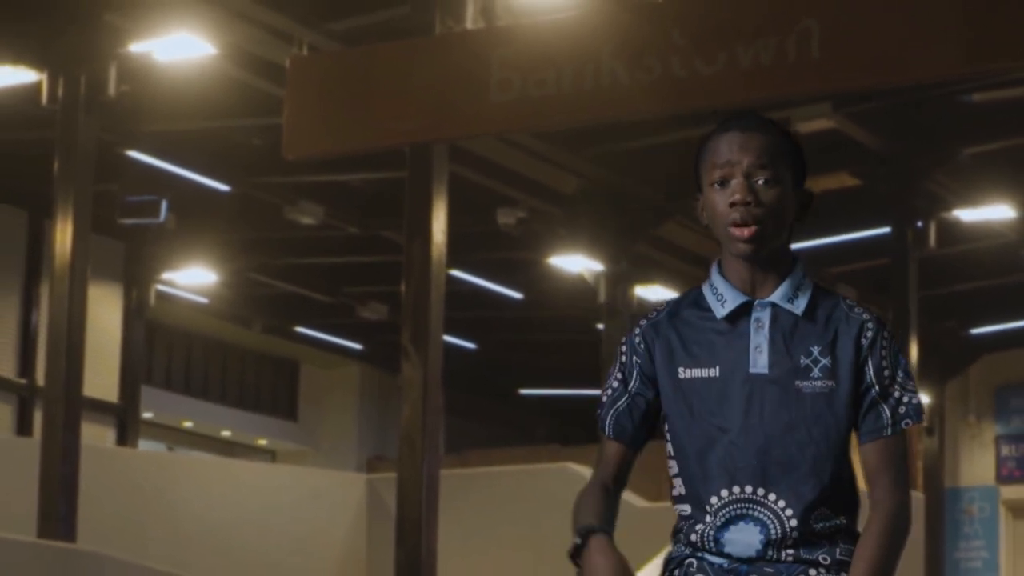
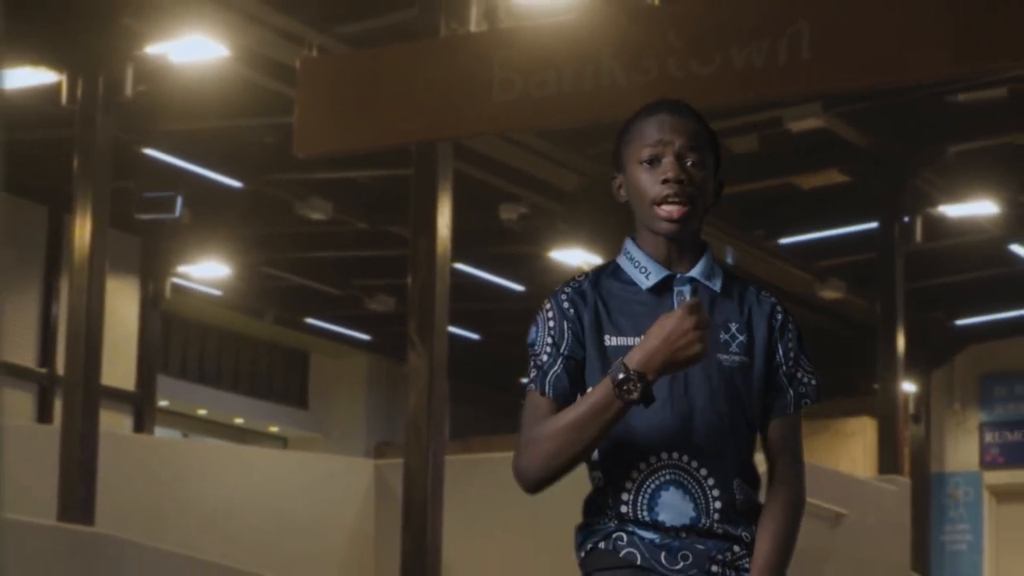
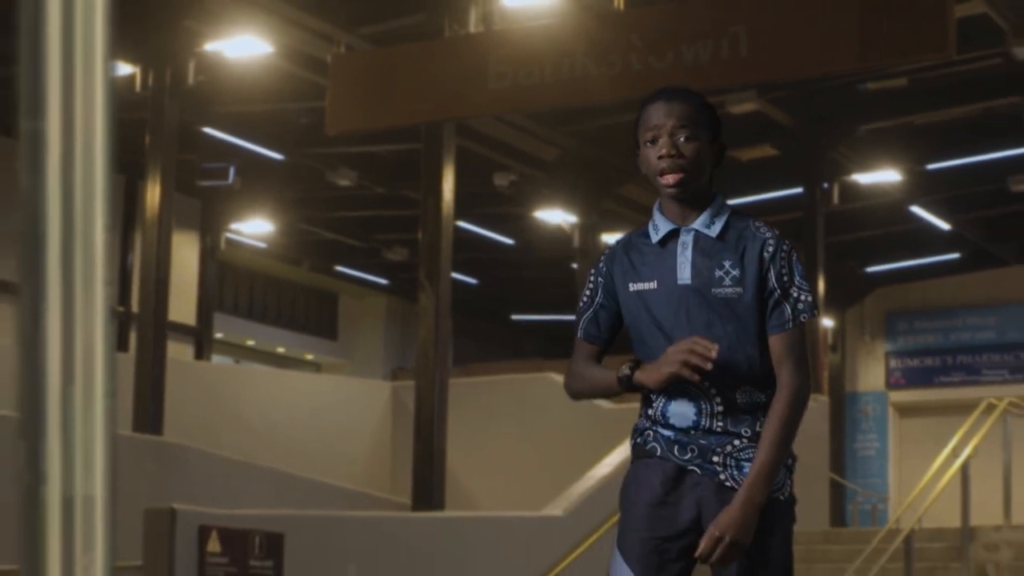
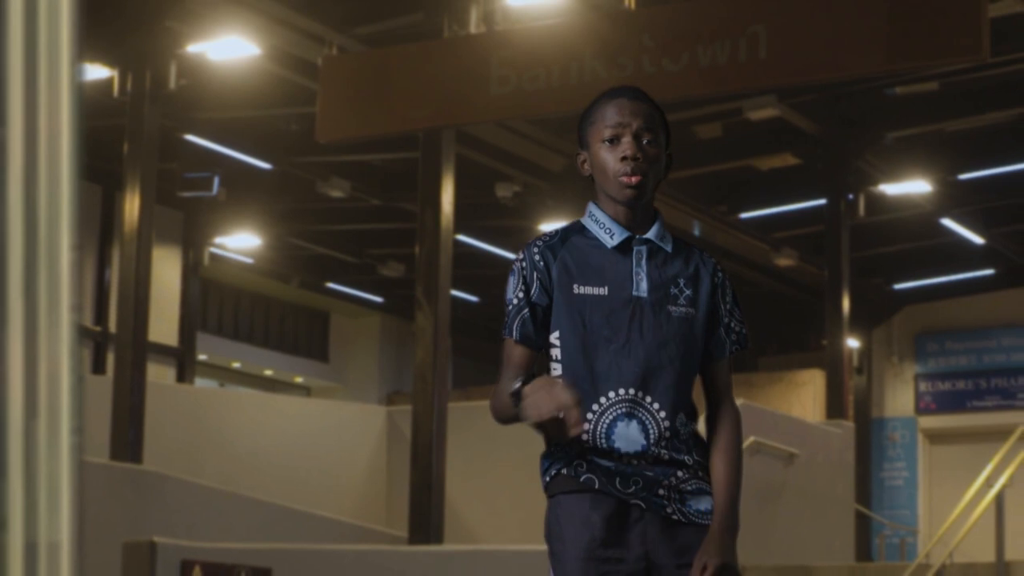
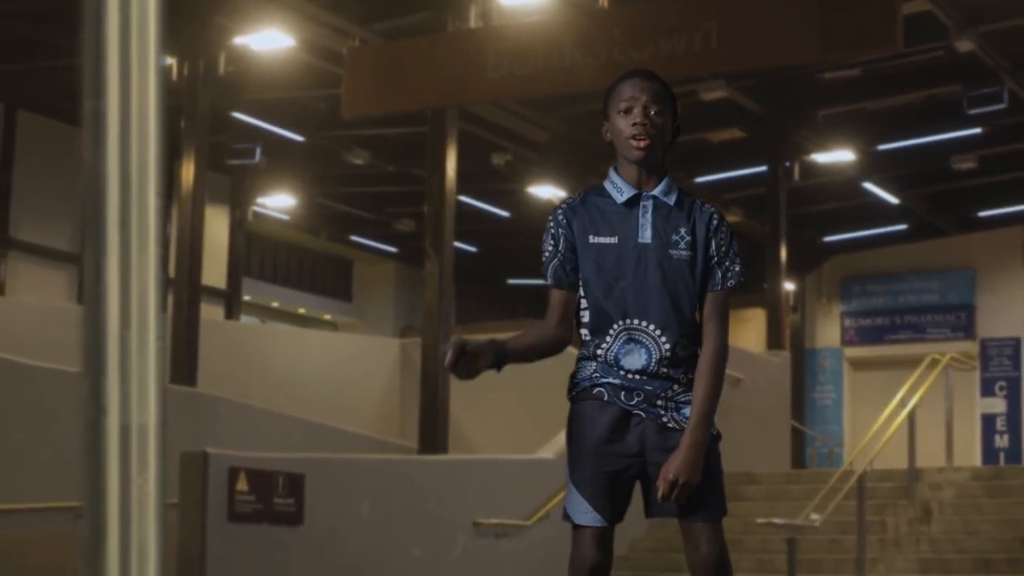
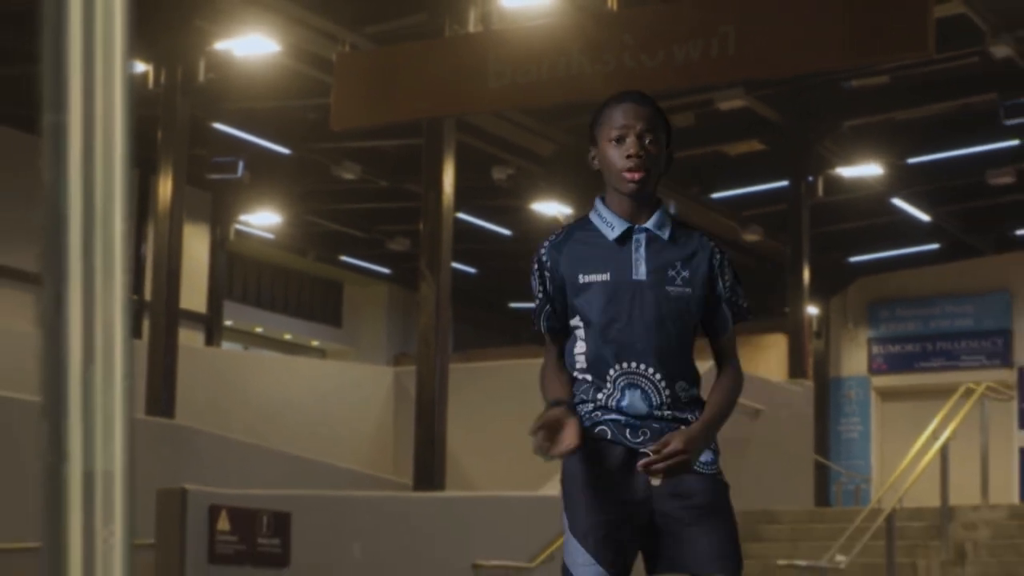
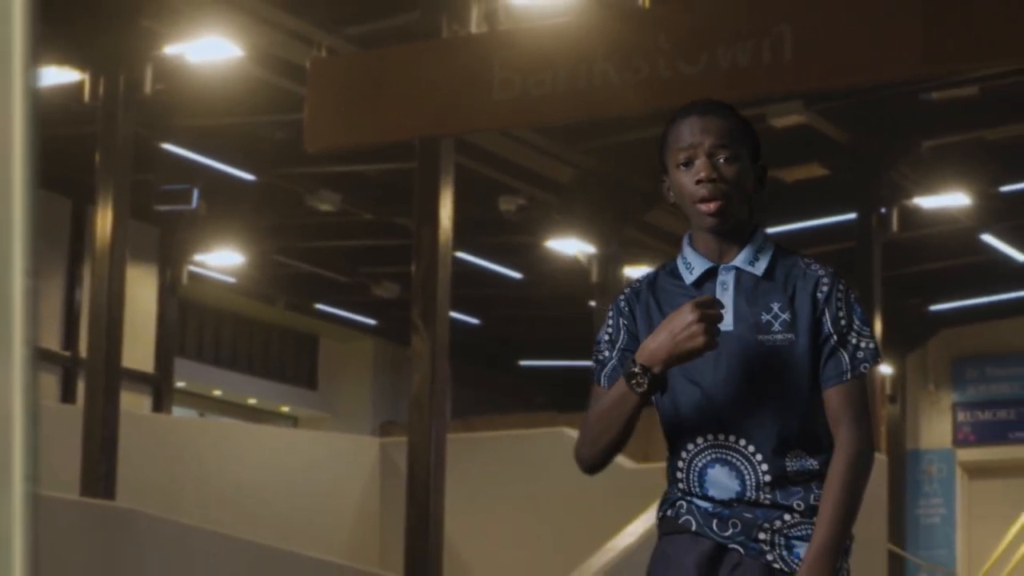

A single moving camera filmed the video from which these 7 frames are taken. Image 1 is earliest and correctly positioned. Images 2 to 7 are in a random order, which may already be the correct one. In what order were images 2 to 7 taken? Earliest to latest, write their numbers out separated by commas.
2, 7, 4, 3, 6, 5
